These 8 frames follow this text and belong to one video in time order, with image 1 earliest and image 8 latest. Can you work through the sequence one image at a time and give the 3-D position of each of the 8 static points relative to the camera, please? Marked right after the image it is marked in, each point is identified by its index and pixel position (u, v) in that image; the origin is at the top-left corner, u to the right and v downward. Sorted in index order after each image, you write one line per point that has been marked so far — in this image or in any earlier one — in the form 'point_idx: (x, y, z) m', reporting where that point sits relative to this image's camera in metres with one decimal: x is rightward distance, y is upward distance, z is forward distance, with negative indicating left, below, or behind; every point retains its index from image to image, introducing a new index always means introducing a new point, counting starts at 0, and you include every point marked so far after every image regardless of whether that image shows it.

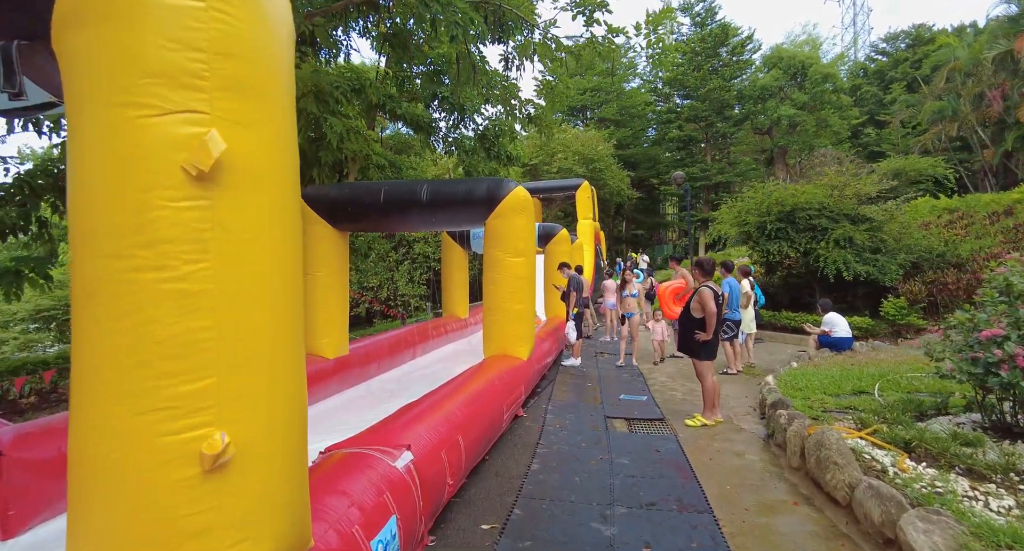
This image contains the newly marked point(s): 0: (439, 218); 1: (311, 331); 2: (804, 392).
0: (-0.8, +0.6, +5.1) m
1: (-2.1, -0.6, +5.2) m
2: (+2.7, -1.1, +4.6) m
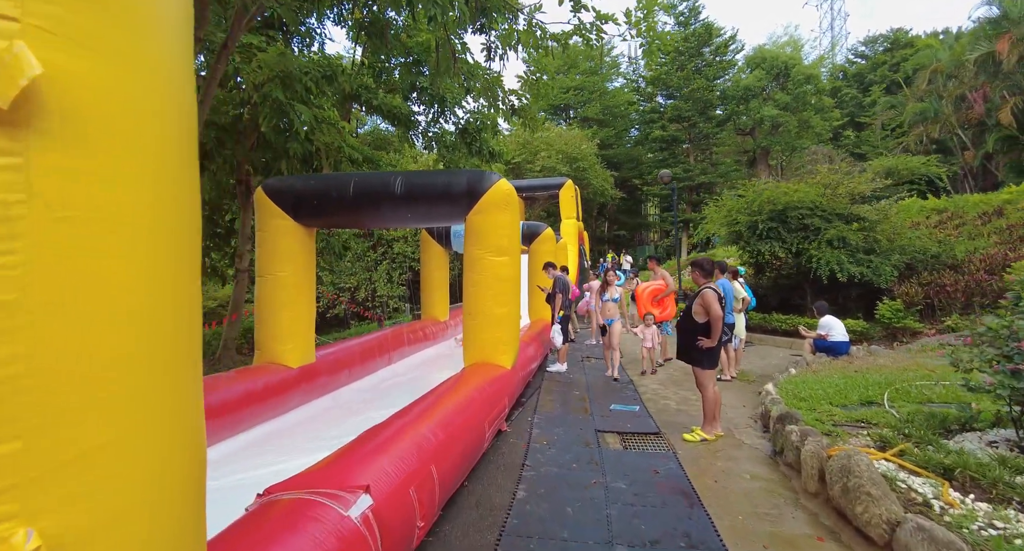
0: (-0.9, +0.6, +4.7) m
1: (-2.3, -0.6, +4.7) m
2: (+2.6, -1.1, +4.3) m
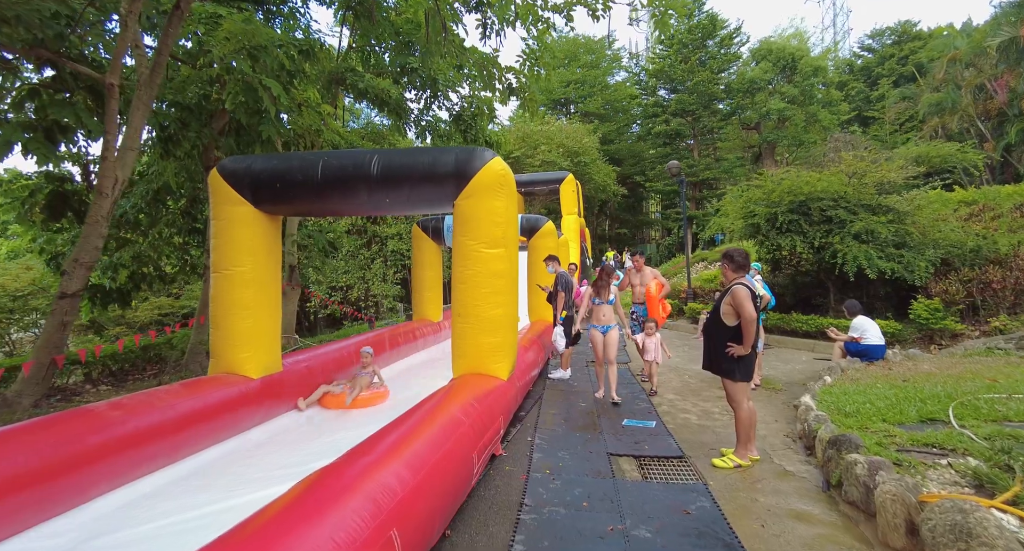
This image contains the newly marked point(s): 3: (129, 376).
0: (-1.0, +0.6, +4.0) m
1: (-2.3, -0.6, +4.1) m
2: (+2.6, -1.1, +3.6) m
3: (-5.2, -1.4, +6.7) m
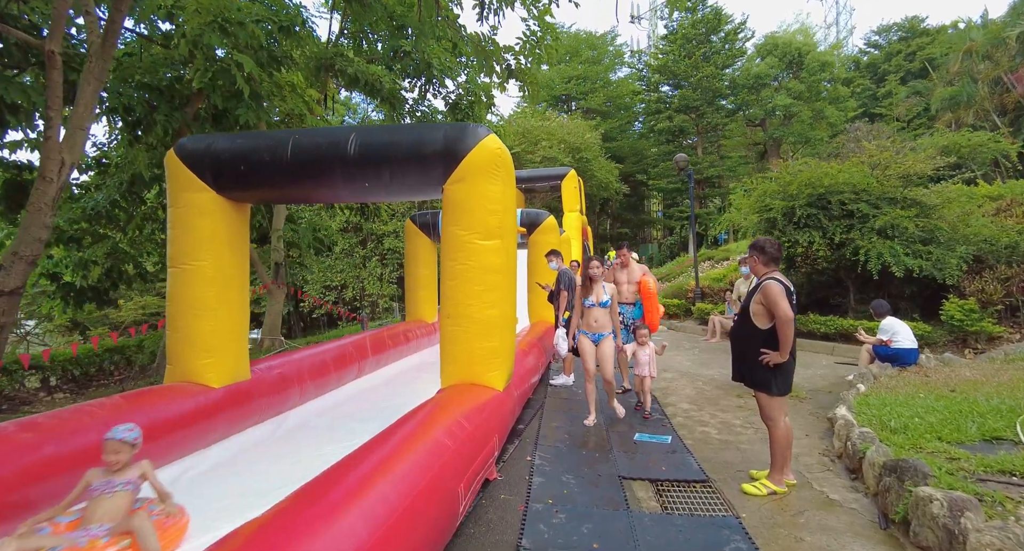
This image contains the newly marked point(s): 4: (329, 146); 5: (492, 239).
0: (-1.0, +0.7, +3.5) m
1: (-2.4, -0.5, +3.6) m
2: (+2.5, -1.0, +3.1) m
3: (-5.3, -1.3, +6.2) m
4: (-1.3, +0.9, +3.4) m
5: (-0.1, +0.2, +3.3) m
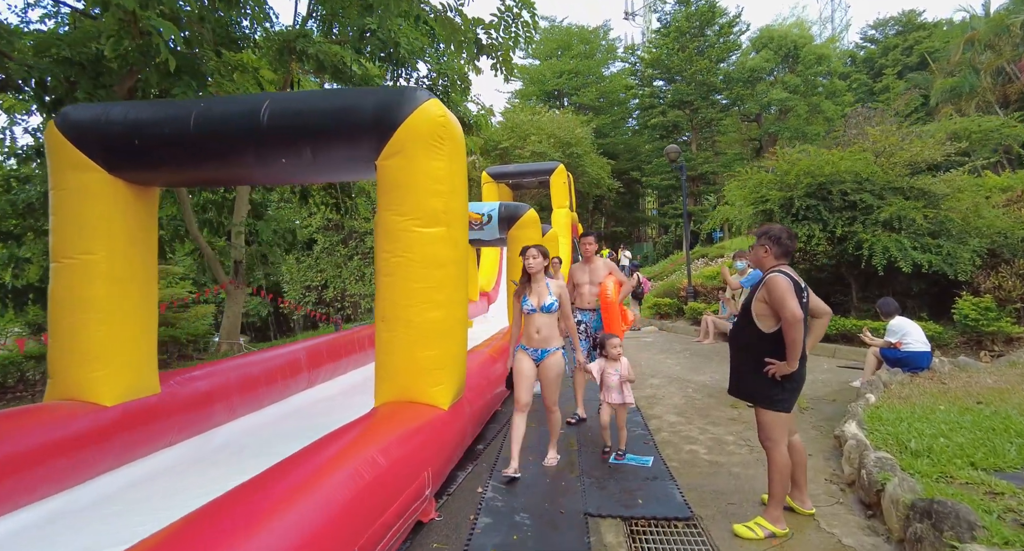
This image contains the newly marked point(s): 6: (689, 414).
0: (-1.3, +0.7, +3.0) m
1: (-2.7, -0.5, +3.0) m
2: (+2.2, -1.0, +2.6) m
3: (-5.6, -1.3, +5.6) m
4: (-1.6, +0.9, +2.9) m
5: (-0.4, +0.3, +2.8) m
6: (+1.6, -1.2, +4.4) m
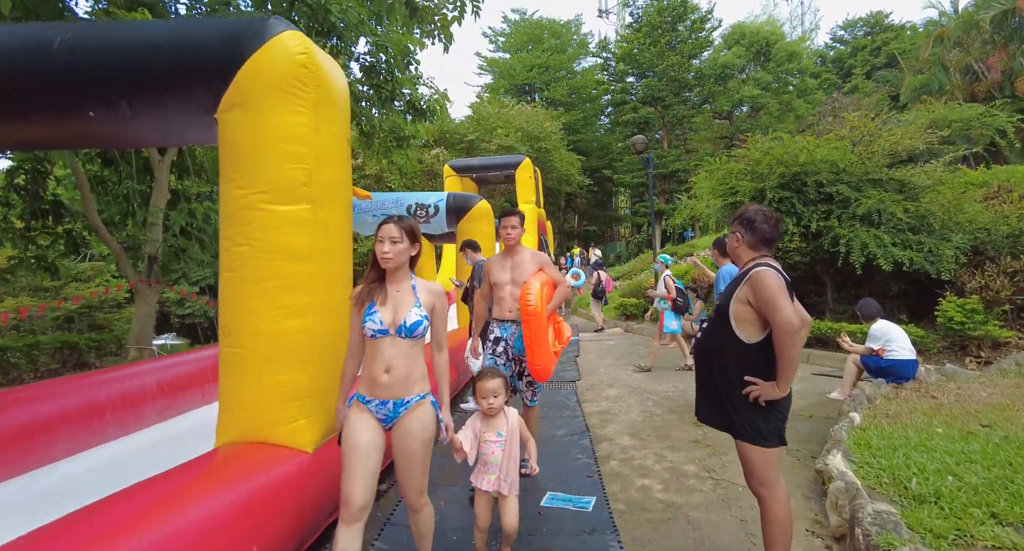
0: (-1.8, +0.7, +2.2) m
1: (-3.2, -0.5, +2.2) m
2: (+1.8, -1.0, +2.0) m
3: (-6.2, -1.3, +4.6) m
4: (-2.1, +1.0, +2.1) m
5: (-0.9, +0.3, +2.0) m
6: (+1.0, -1.2, +3.7) m
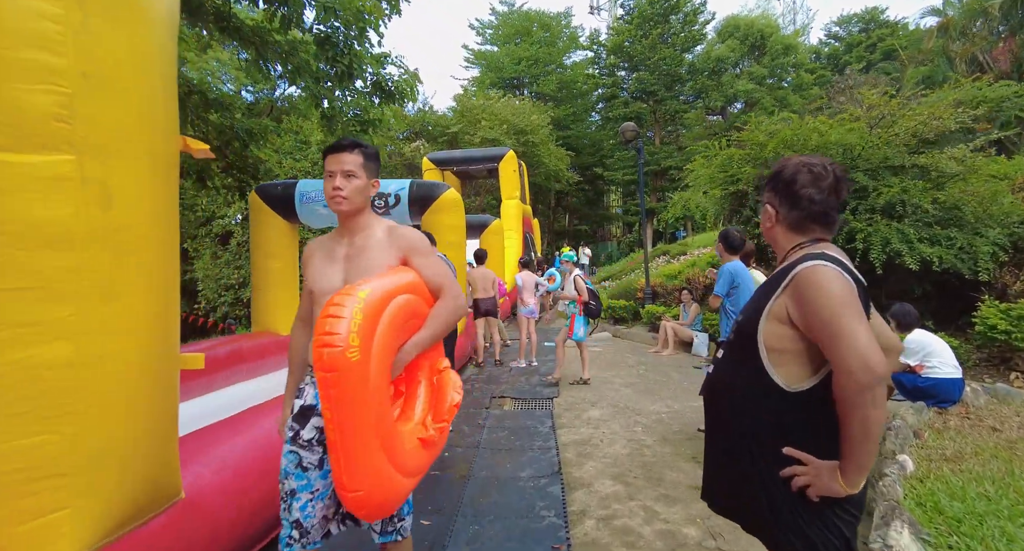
0: (-2.0, +0.7, +1.4) m
1: (-3.4, -0.4, +1.3) m
2: (+1.5, -1.0, +1.2) m
3: (-6.5, -1.3, +3.7) m
4: (-2.3, +1.0, +1.2) m
5: (-1.2, +0.3, +1.2) m
6: (+0.7, -1.2, +2.9) m
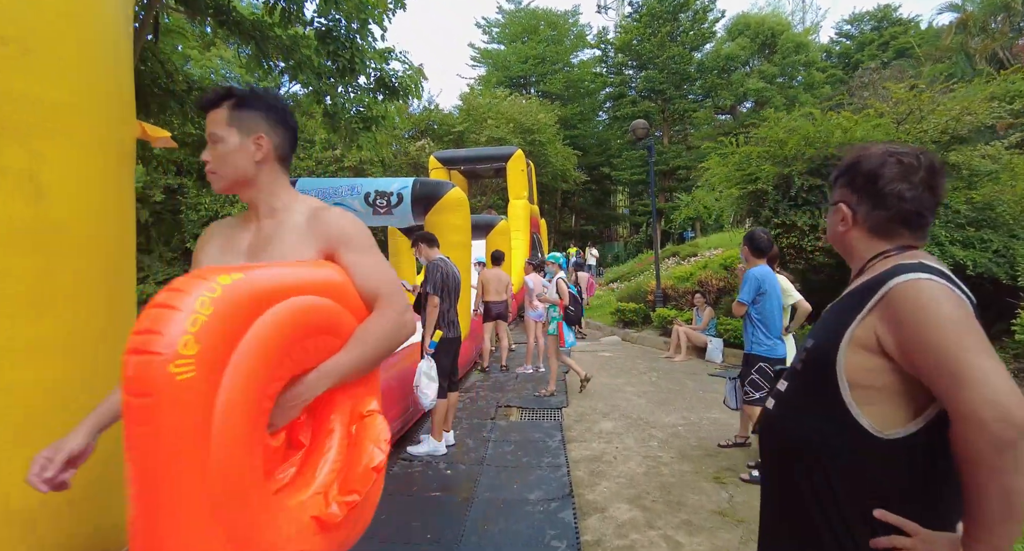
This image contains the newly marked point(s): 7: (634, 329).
0: (-2.0, +0.7, +1.2) m
1: (-3.4, -0.5, +1.1) m
2: (+1.5, -1.0, +0.9) m
3: (-6.4, -1.3, +3.5) m
4: (-2.3, +1.0, +1.0) m
5: (-1.1, +0.3, +1.0) m
6: (+0.8, -1.2, +2.7) m
7: (+2.0, -0.9, +8.2) m
